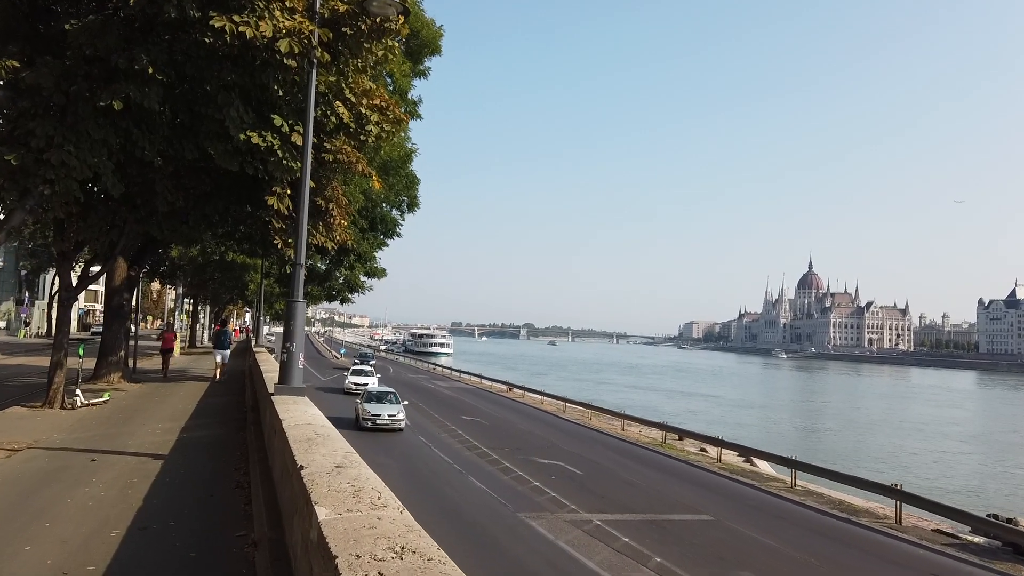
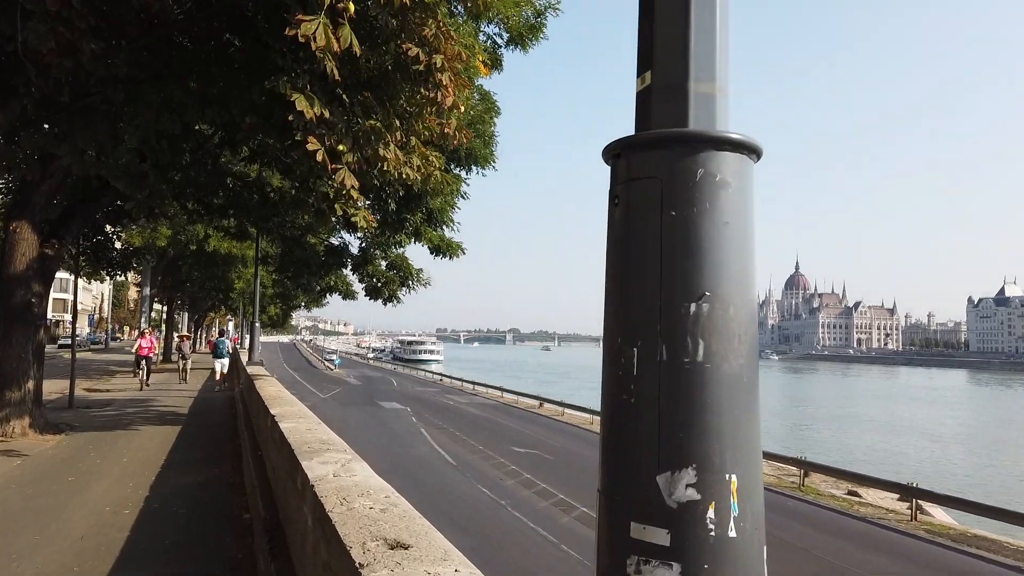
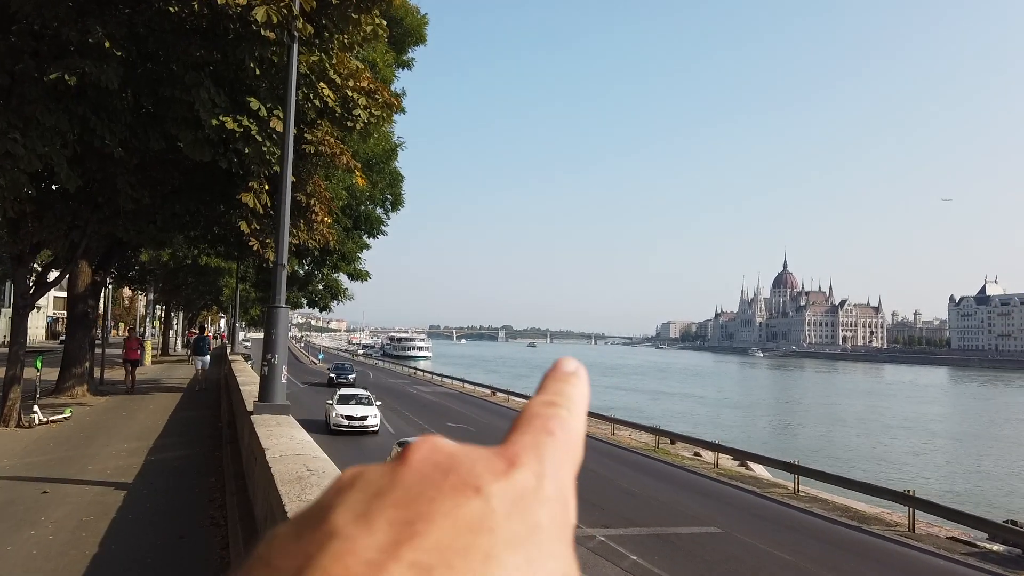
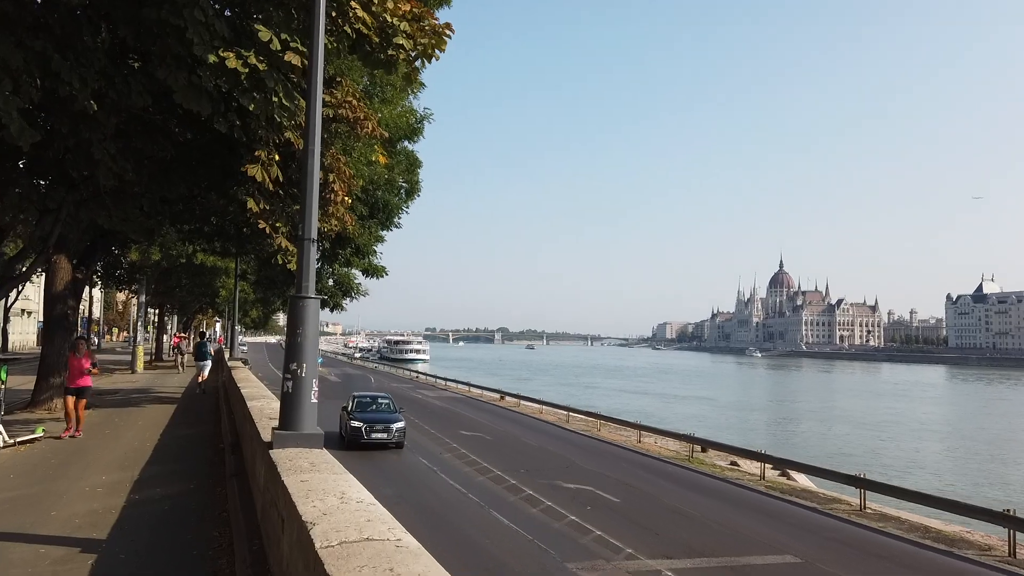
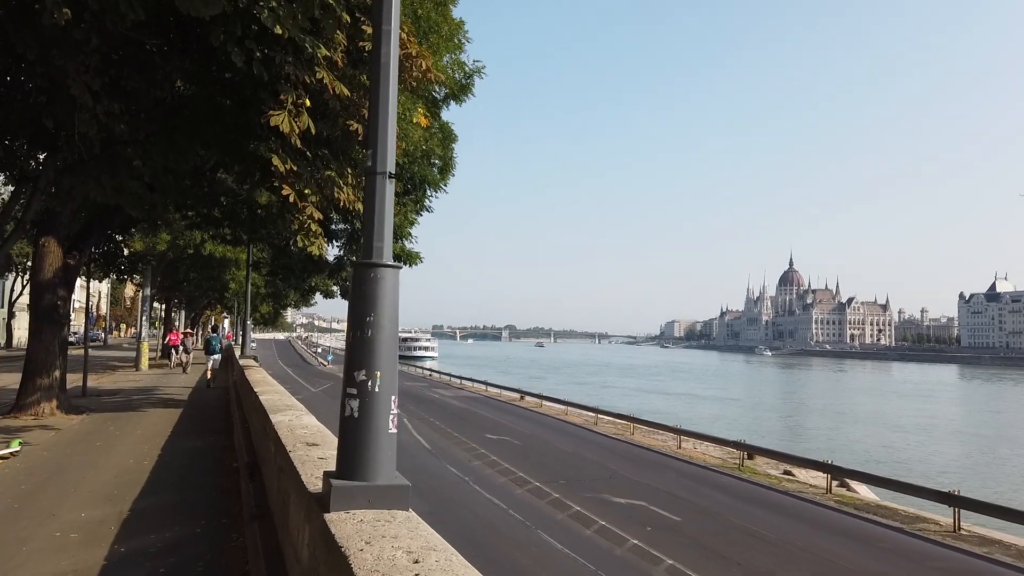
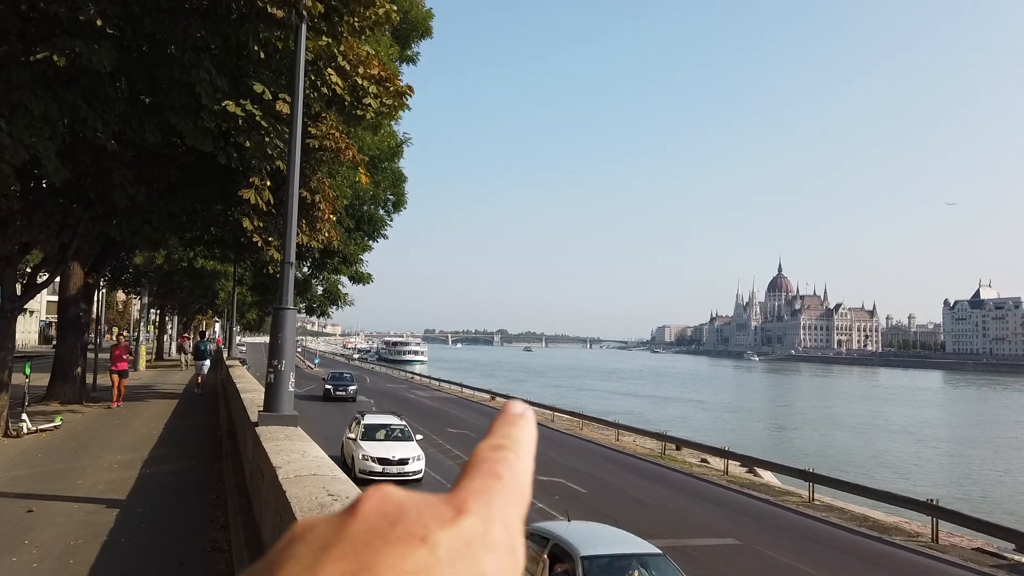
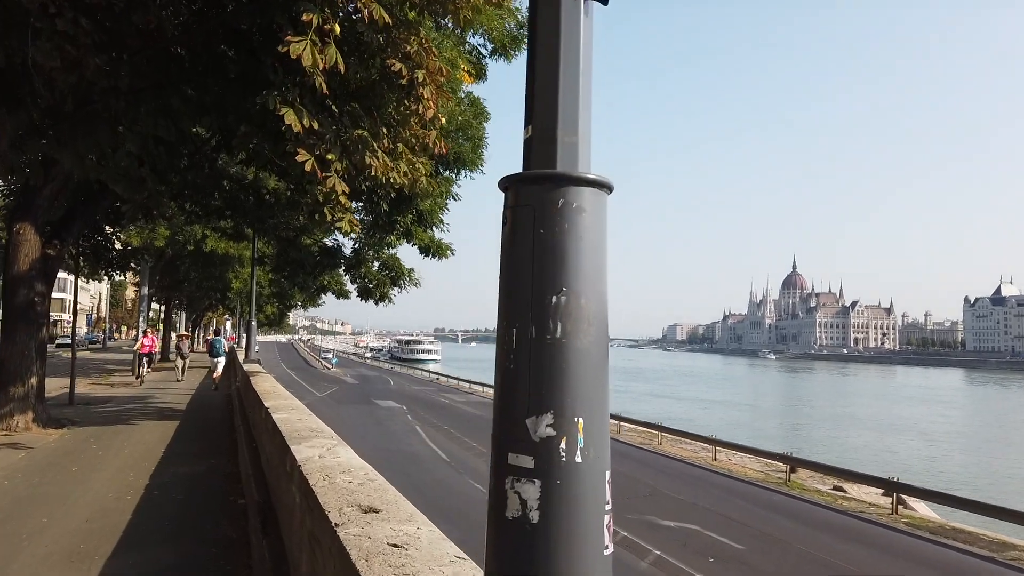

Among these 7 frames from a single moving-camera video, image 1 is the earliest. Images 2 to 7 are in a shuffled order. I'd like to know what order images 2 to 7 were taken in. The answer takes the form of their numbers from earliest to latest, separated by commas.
3, 6, 4, 5, 7, 2
